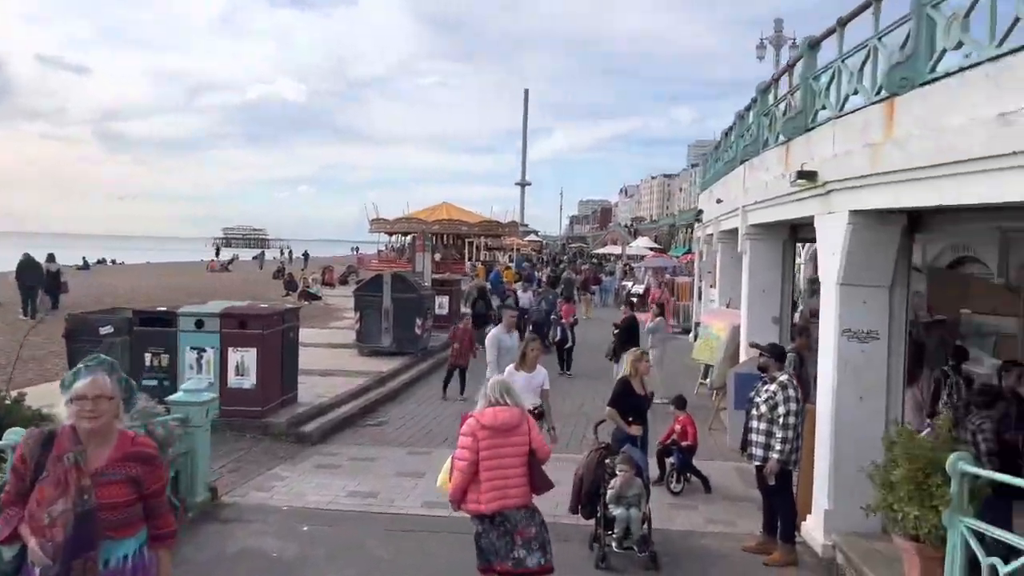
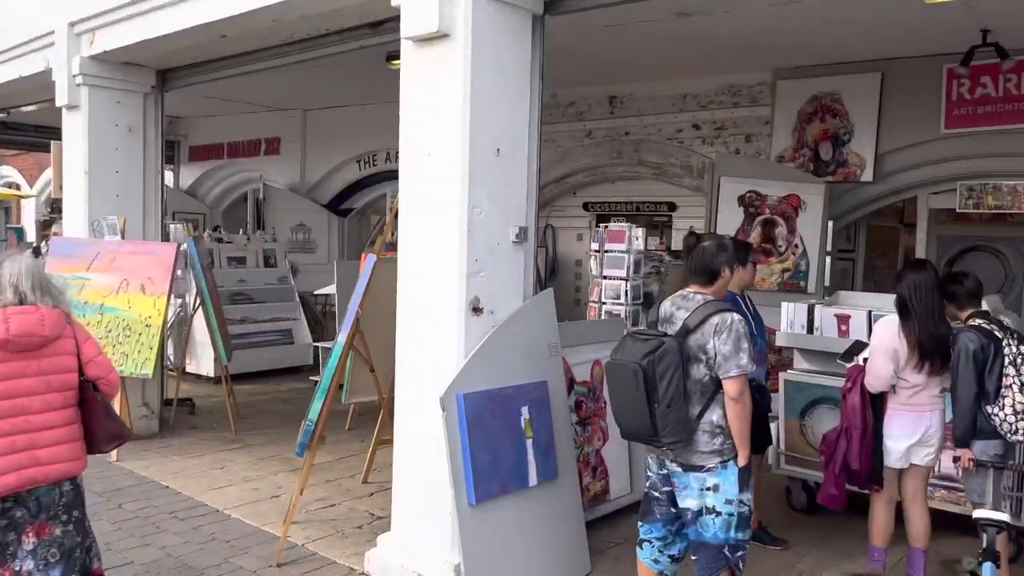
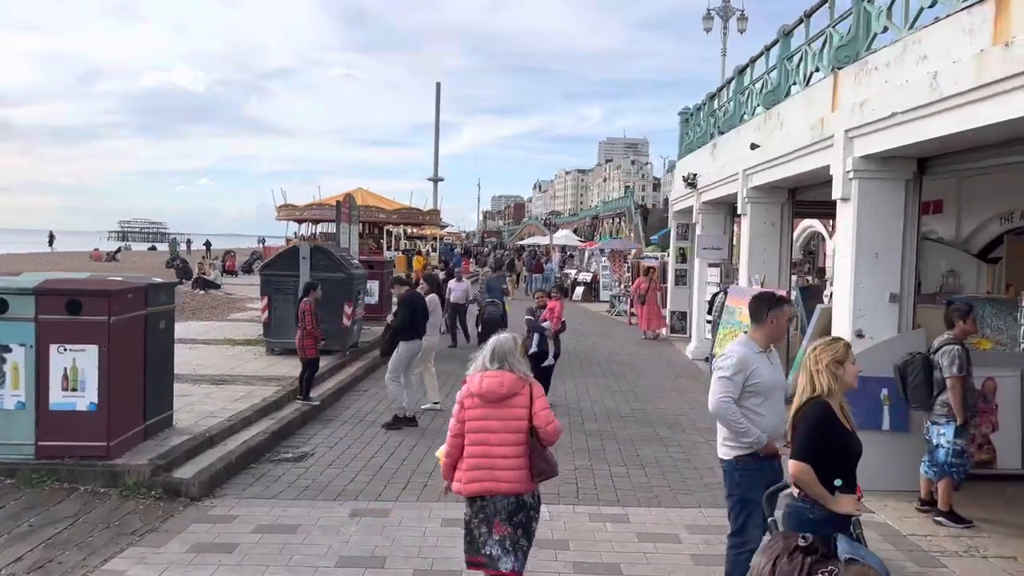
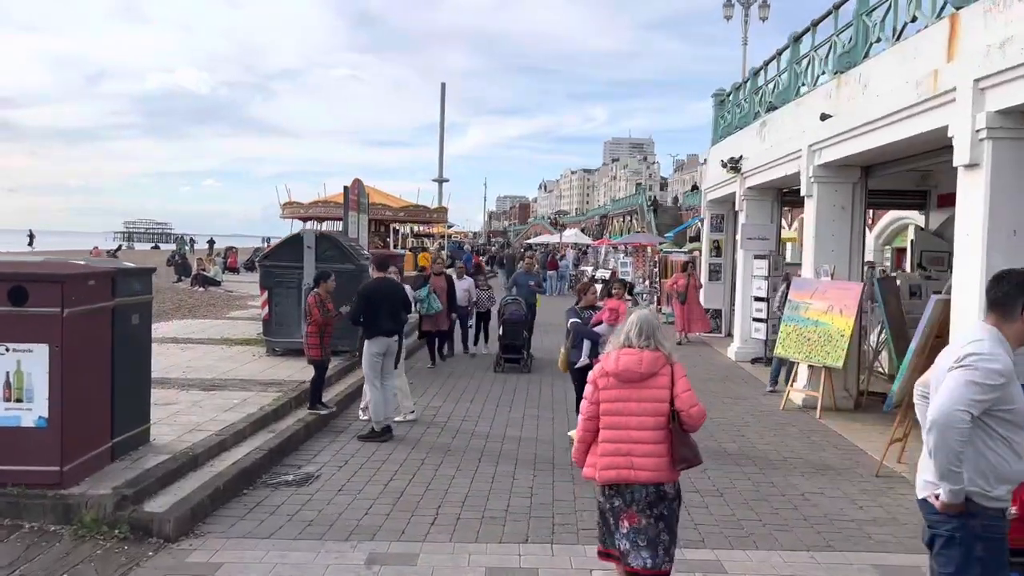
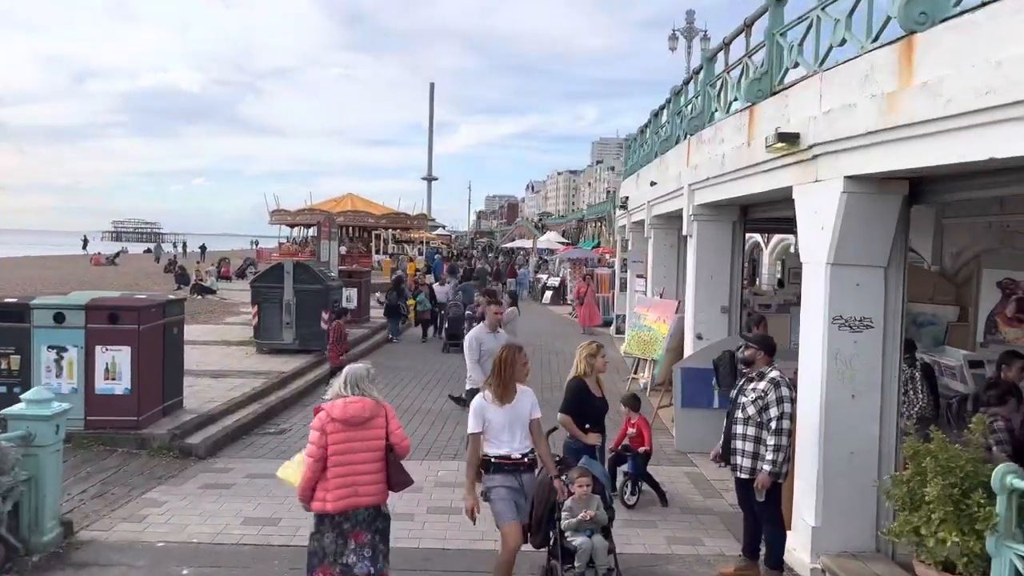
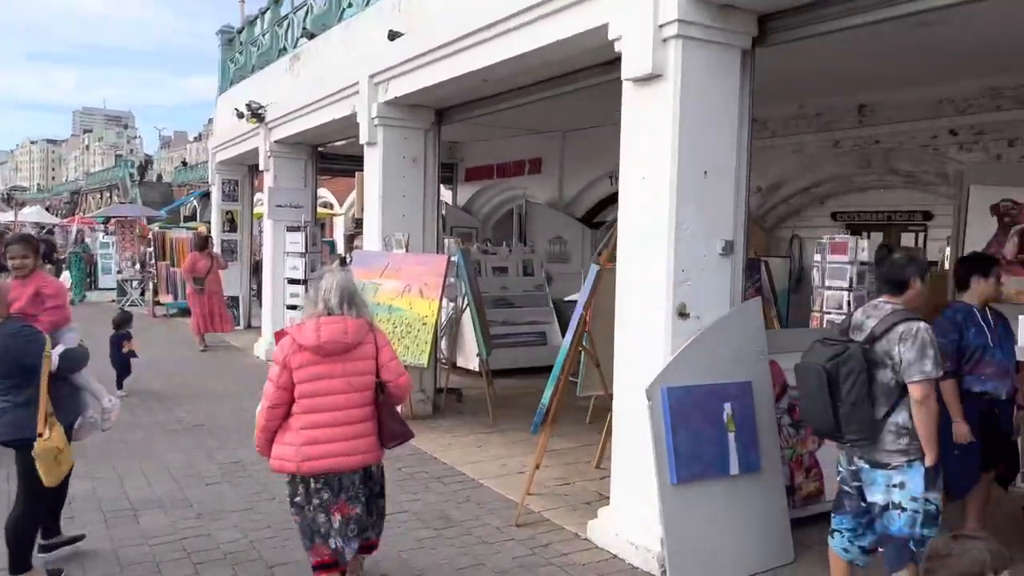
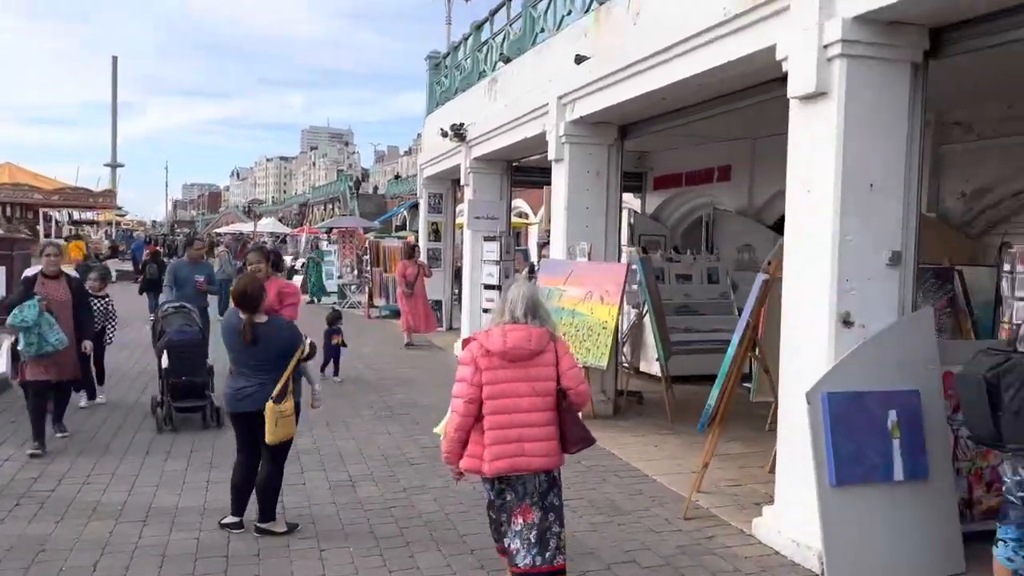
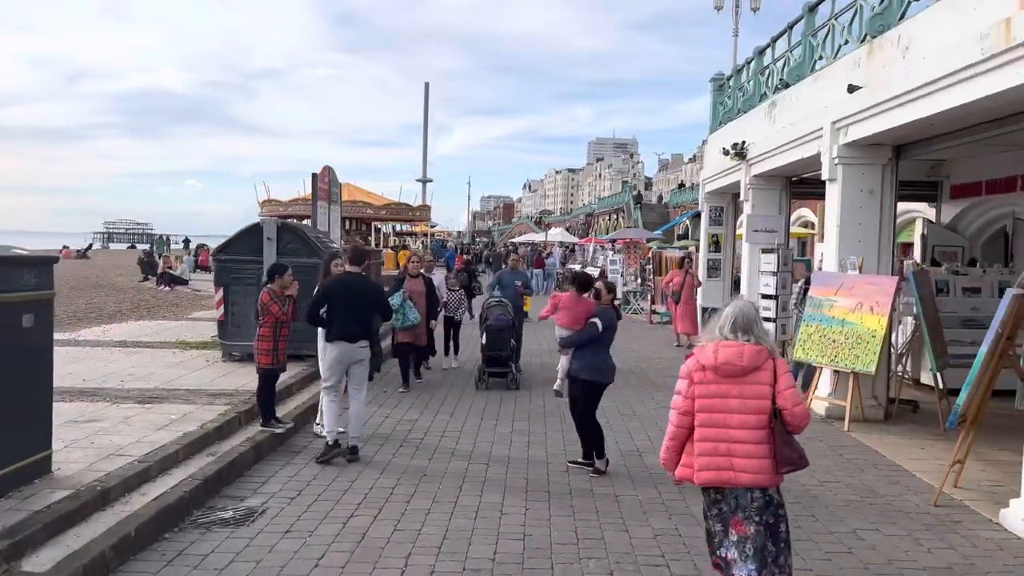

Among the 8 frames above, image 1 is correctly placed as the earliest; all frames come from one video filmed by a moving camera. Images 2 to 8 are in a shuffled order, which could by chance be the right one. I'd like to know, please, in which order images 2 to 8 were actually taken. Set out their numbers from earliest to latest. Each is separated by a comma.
5, 3, 4, 8, 7, 6, 2
